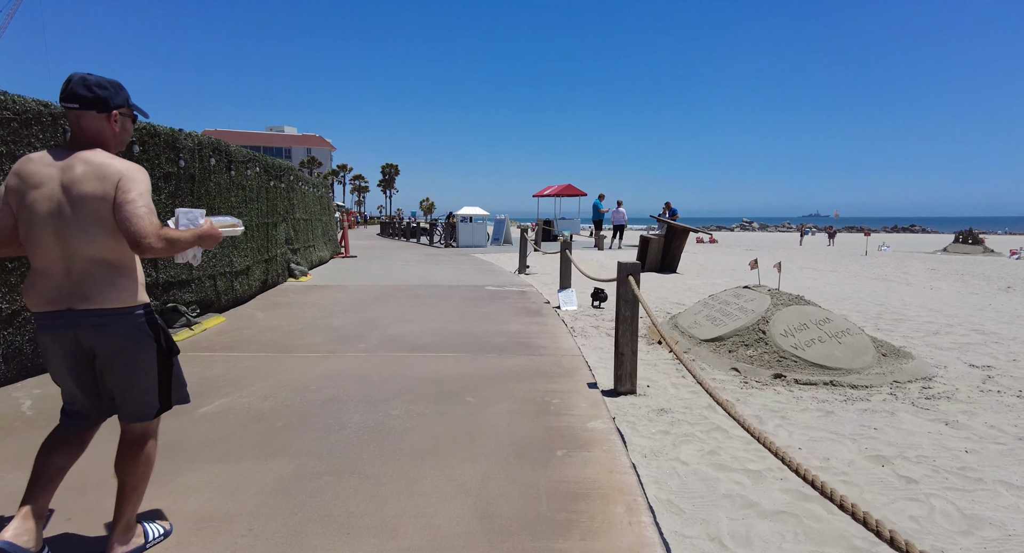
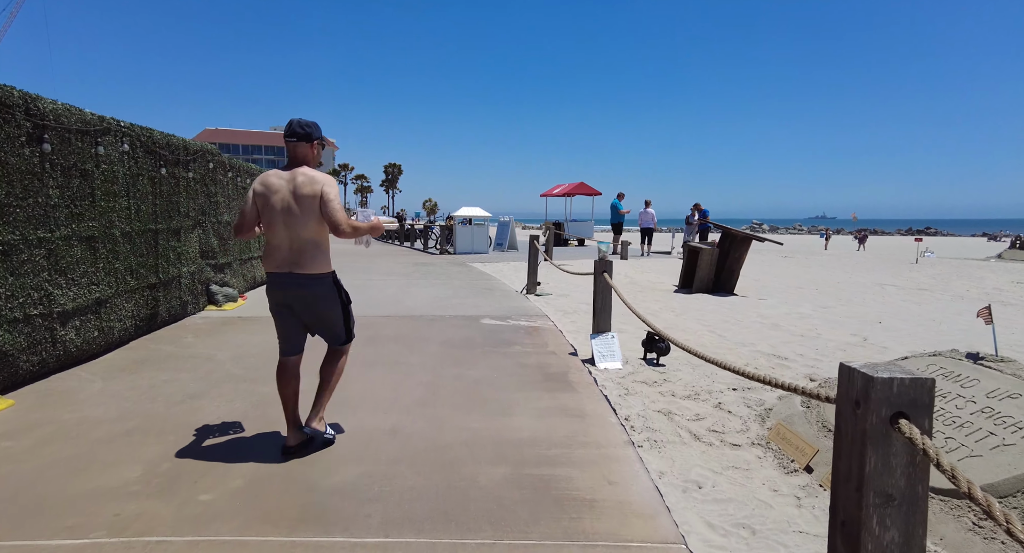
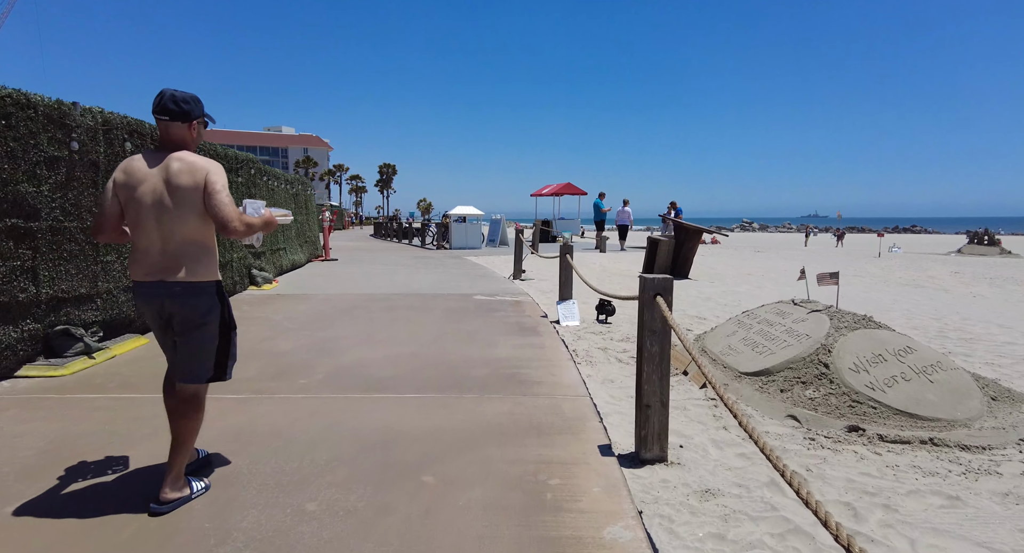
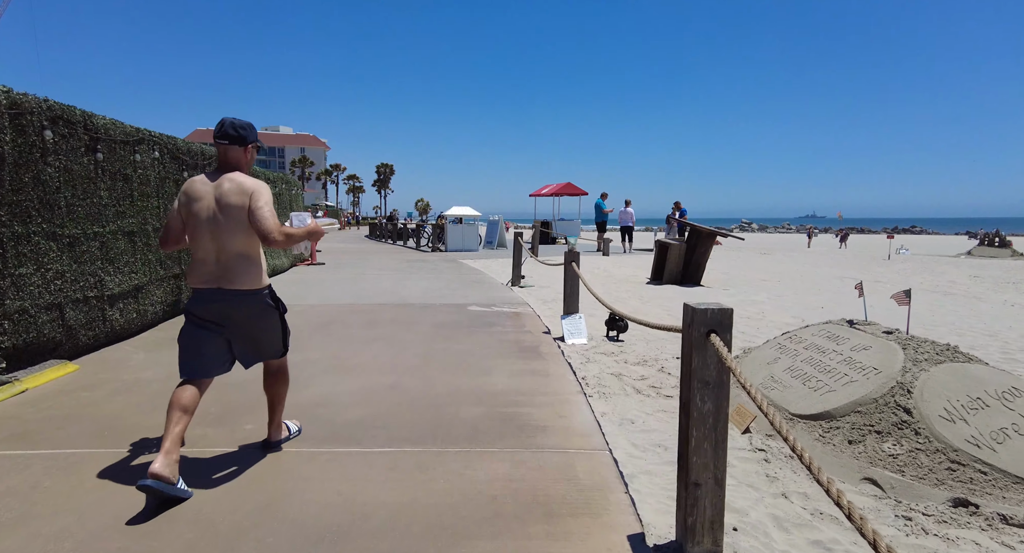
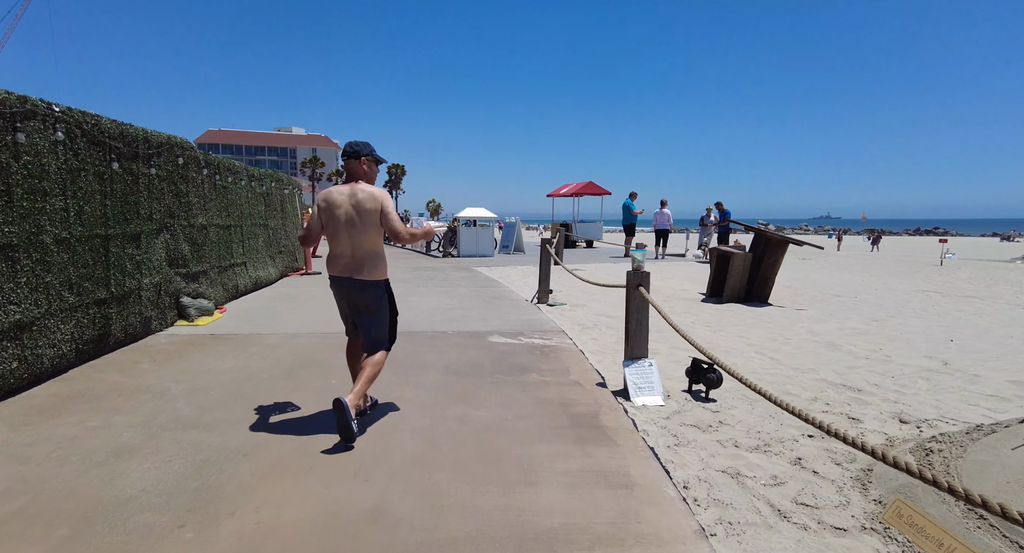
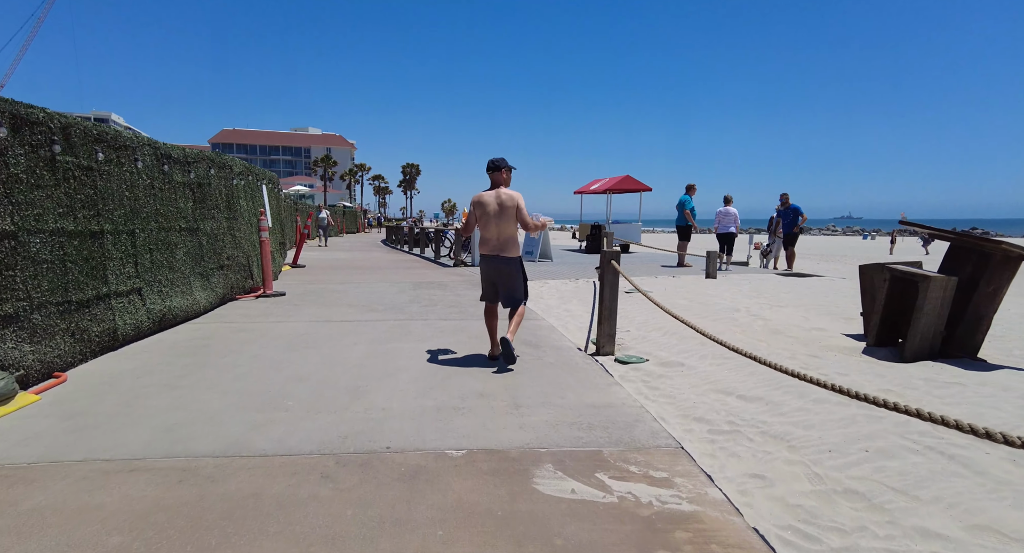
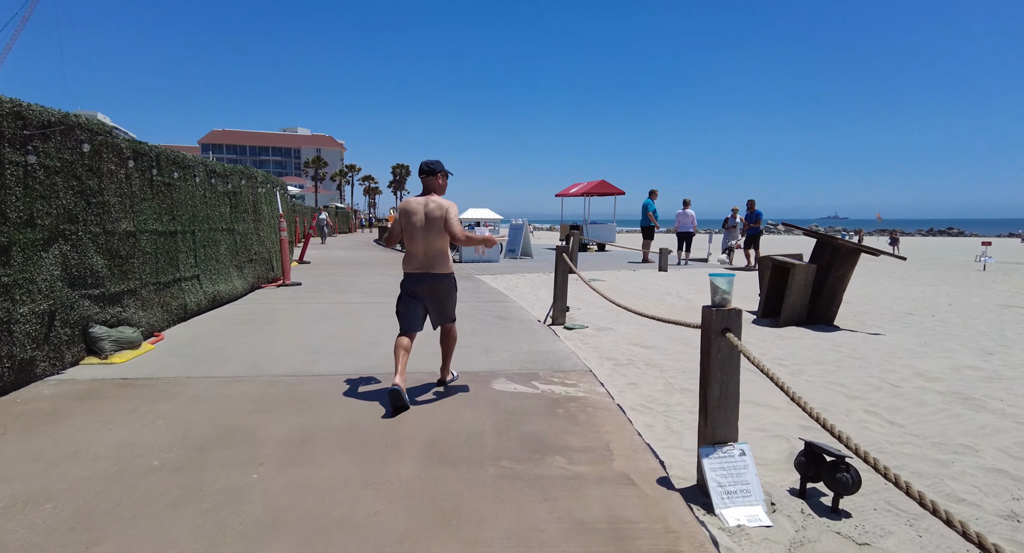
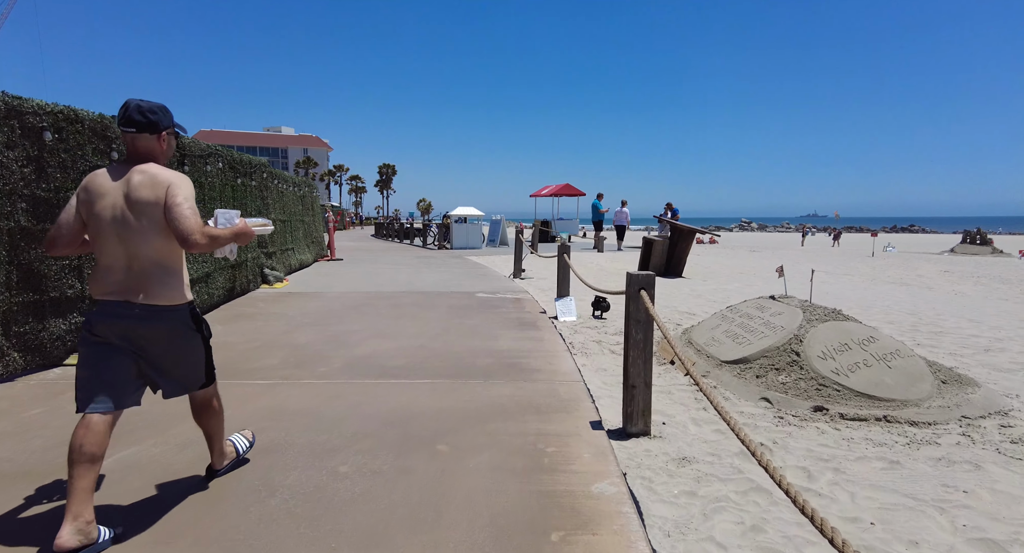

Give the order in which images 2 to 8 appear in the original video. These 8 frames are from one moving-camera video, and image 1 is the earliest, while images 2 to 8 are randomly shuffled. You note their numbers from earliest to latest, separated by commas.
8, 3, 4, 2, 5, 7, 6
